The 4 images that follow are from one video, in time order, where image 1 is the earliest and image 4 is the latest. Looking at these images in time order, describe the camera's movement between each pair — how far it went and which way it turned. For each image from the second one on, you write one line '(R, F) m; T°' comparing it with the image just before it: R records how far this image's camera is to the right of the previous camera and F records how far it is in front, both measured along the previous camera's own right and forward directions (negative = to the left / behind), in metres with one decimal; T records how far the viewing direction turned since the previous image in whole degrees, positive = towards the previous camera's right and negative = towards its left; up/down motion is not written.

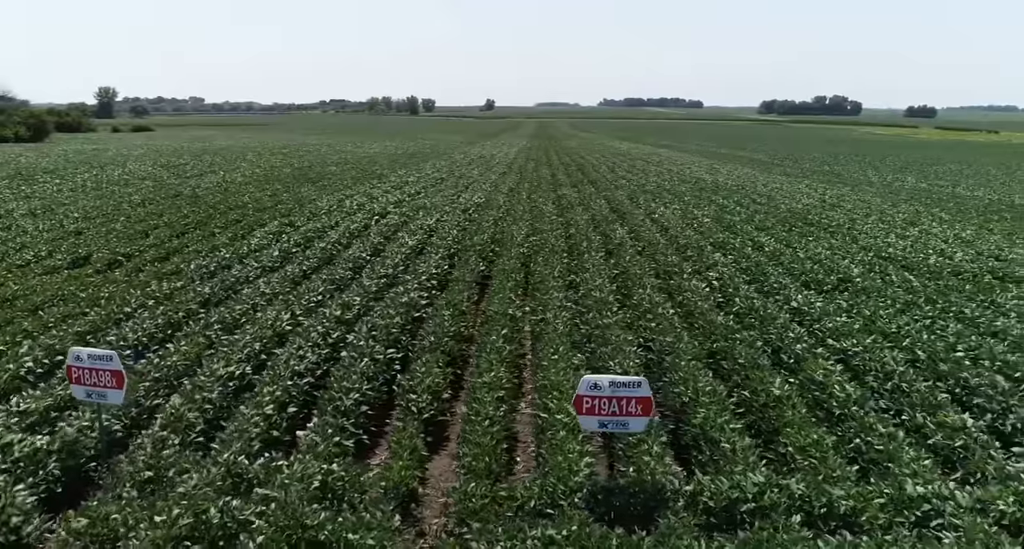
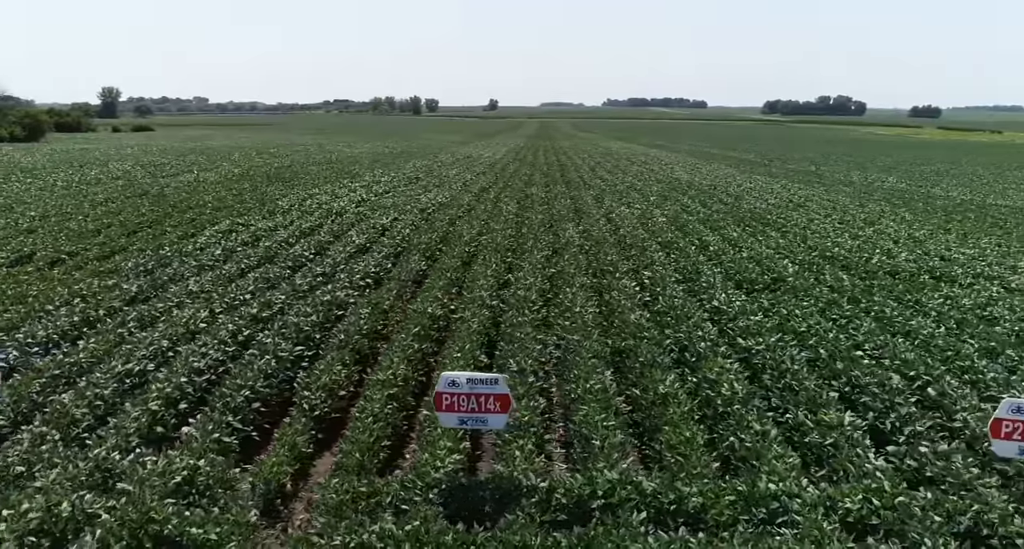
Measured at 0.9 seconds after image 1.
(+1.5, 0.0) m; 0°
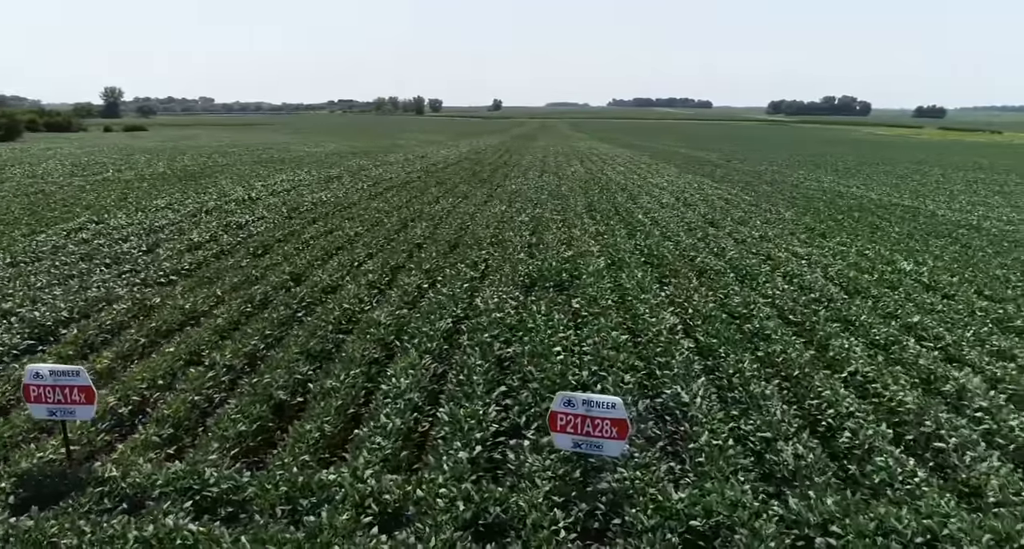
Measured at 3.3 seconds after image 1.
(+4.5, -0.1) m; -1°
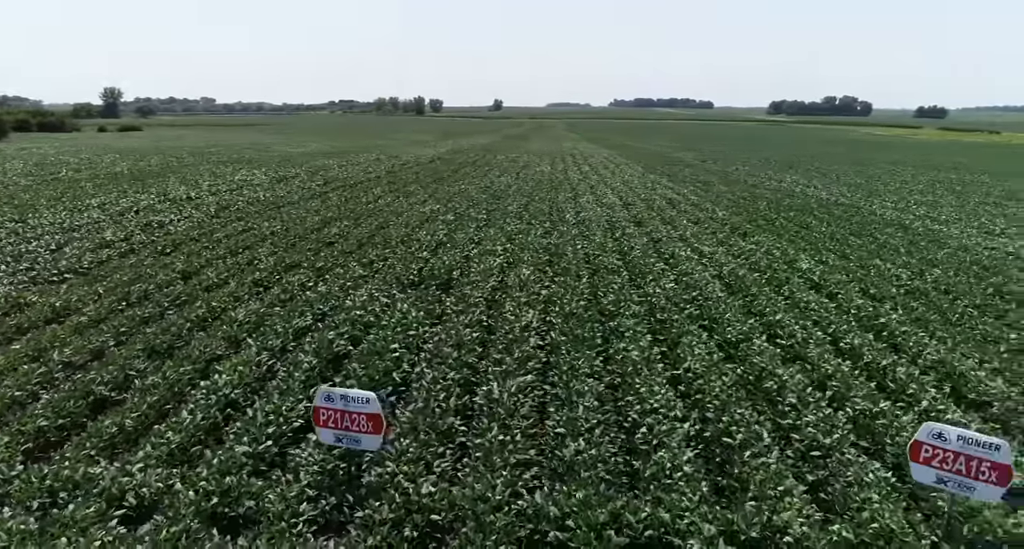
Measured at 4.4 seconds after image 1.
(+2.4, -0.1) m; 0°
